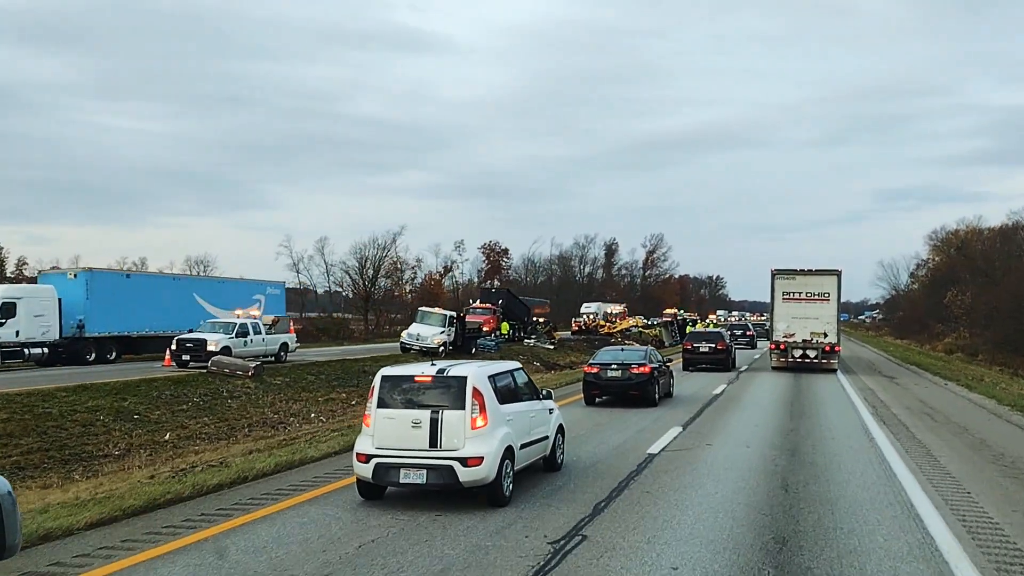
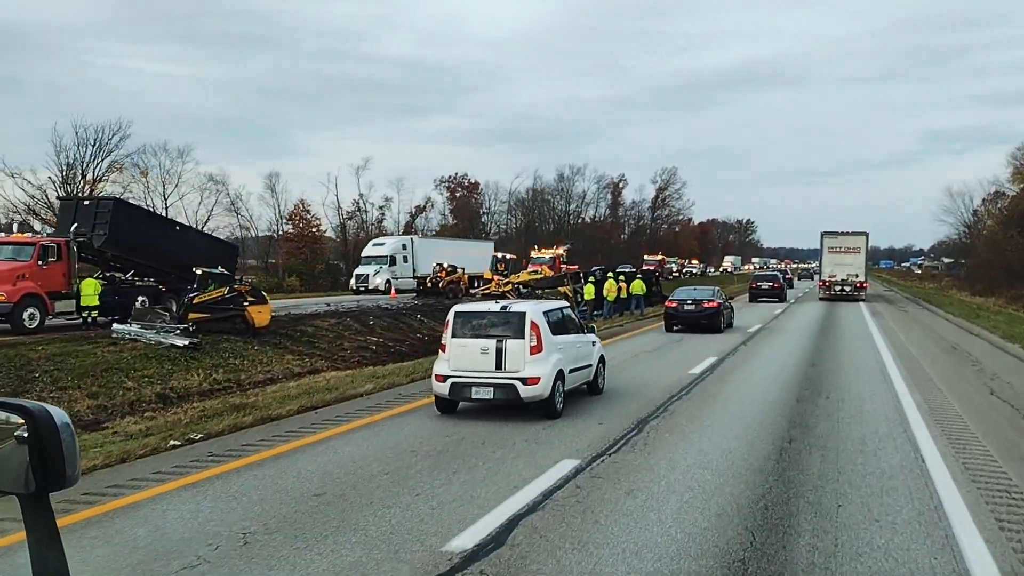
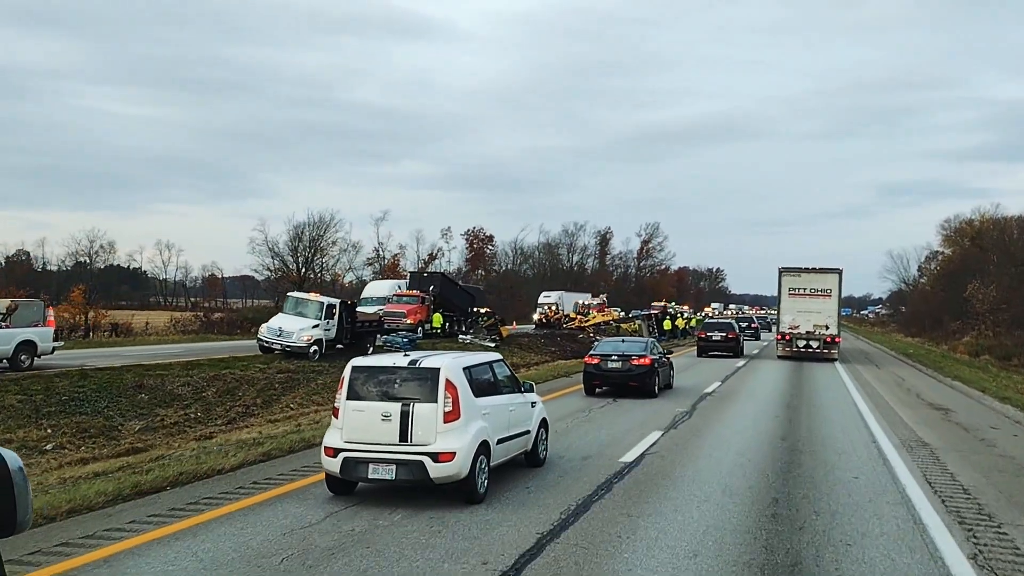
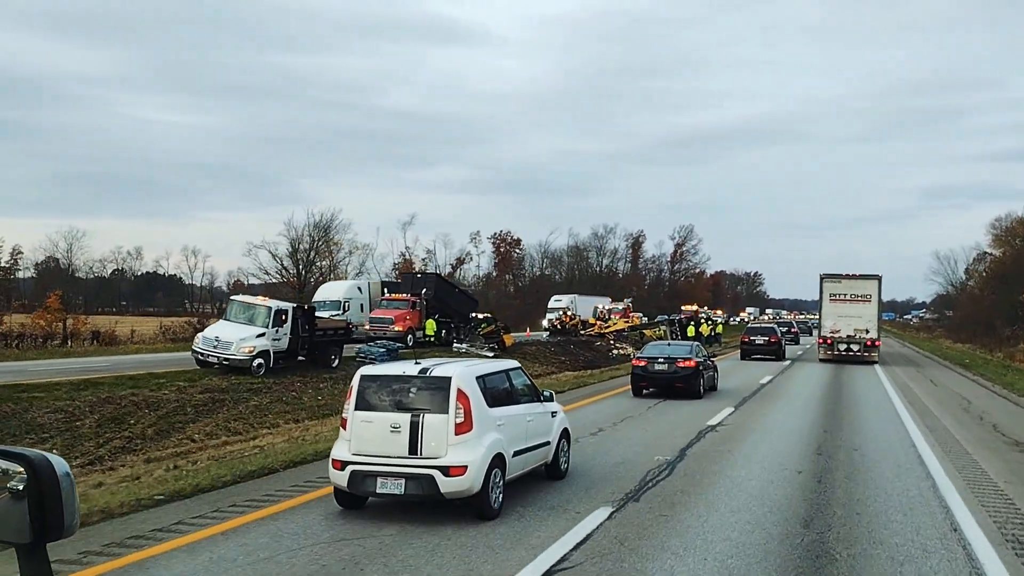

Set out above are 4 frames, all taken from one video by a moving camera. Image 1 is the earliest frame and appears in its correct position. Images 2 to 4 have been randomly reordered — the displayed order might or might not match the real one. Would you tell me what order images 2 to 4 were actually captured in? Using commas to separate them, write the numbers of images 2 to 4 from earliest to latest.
3, 4, 2
